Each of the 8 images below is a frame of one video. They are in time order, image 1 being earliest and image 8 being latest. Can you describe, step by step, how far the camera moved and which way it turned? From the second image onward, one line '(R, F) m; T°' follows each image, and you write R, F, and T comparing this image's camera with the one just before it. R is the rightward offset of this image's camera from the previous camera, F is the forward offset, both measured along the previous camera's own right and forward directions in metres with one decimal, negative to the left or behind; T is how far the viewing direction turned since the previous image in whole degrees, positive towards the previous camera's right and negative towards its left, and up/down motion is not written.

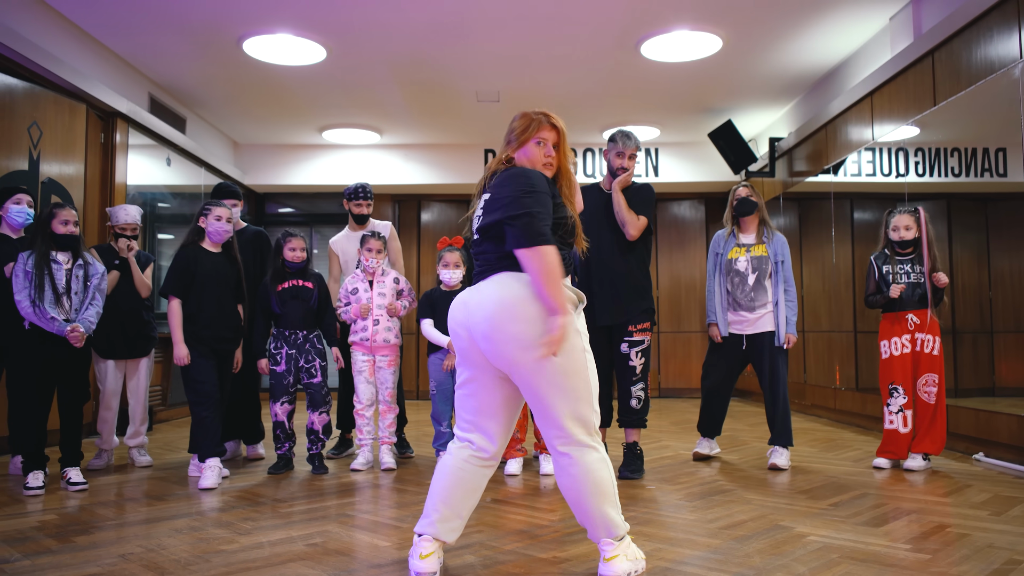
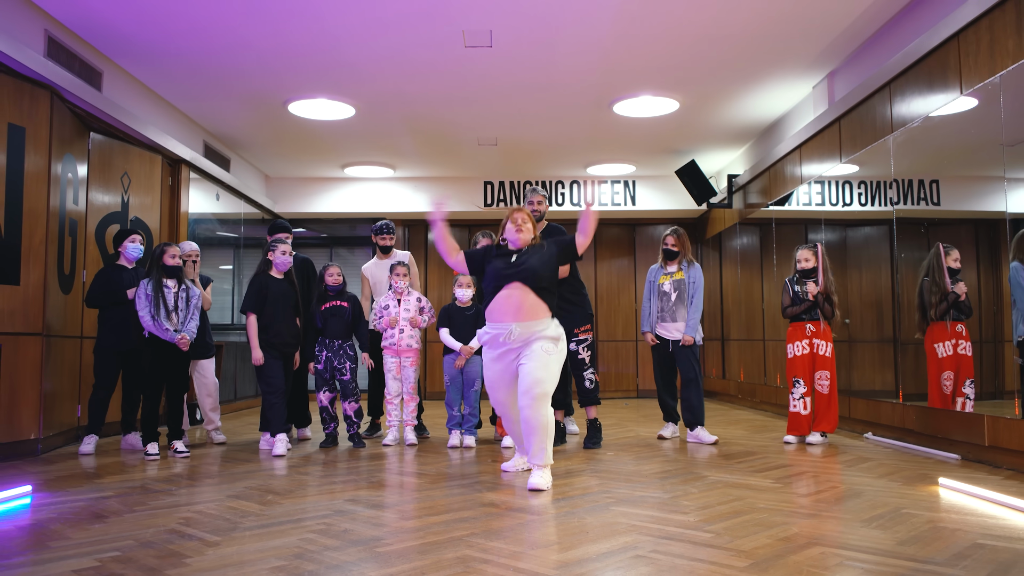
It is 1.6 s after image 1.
(0.0, -1.0) m; 0°
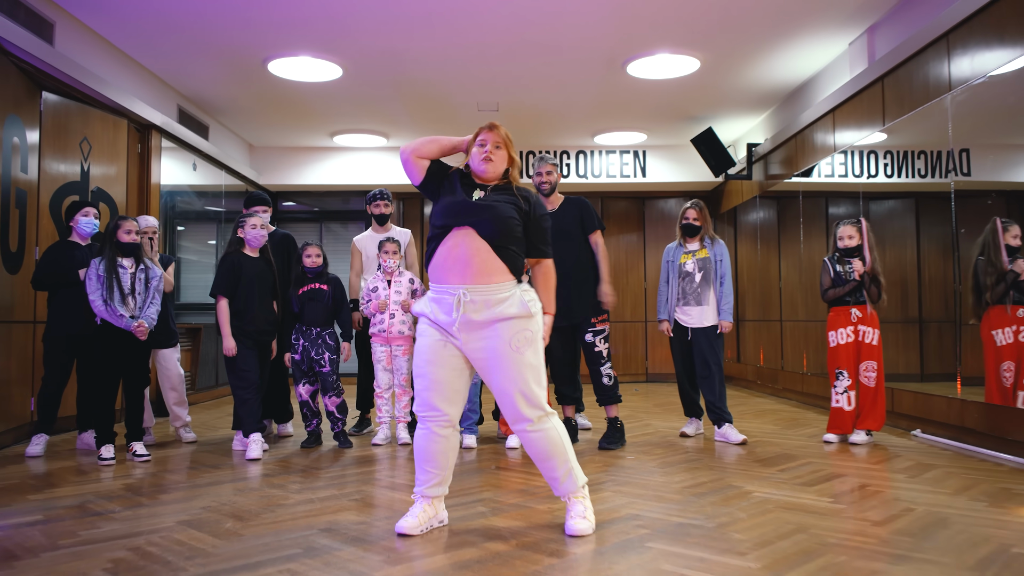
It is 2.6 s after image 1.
(0.0, +0.5) m; 0°
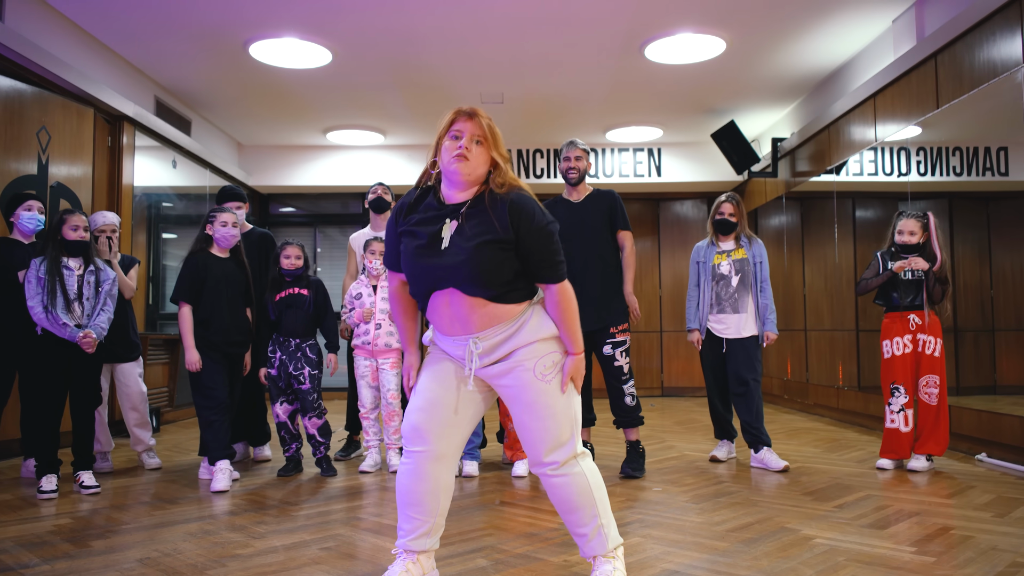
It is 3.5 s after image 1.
(0.0, +0.5) m; 0°
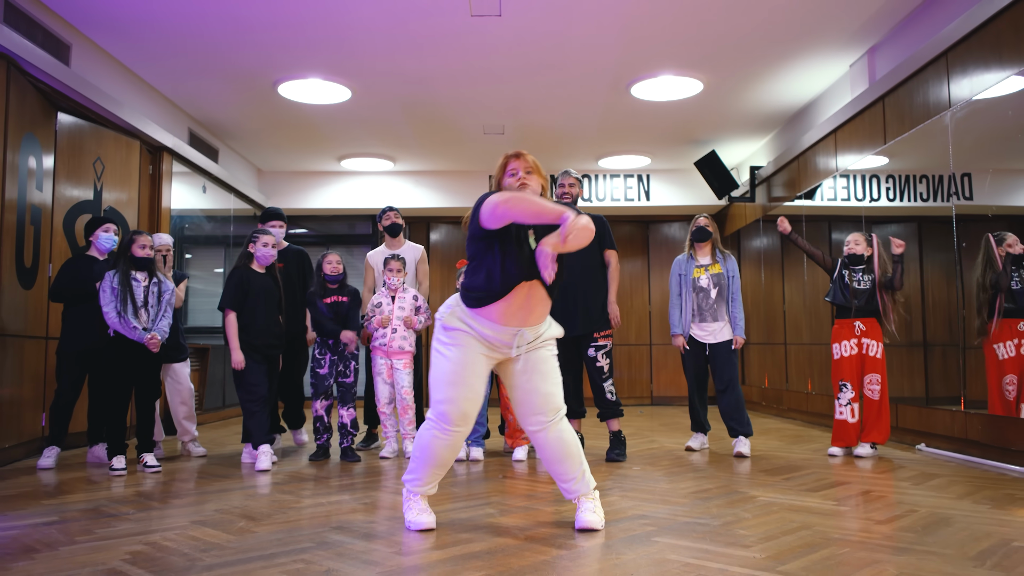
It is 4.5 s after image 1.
(0.0, -0.5) m; 0°
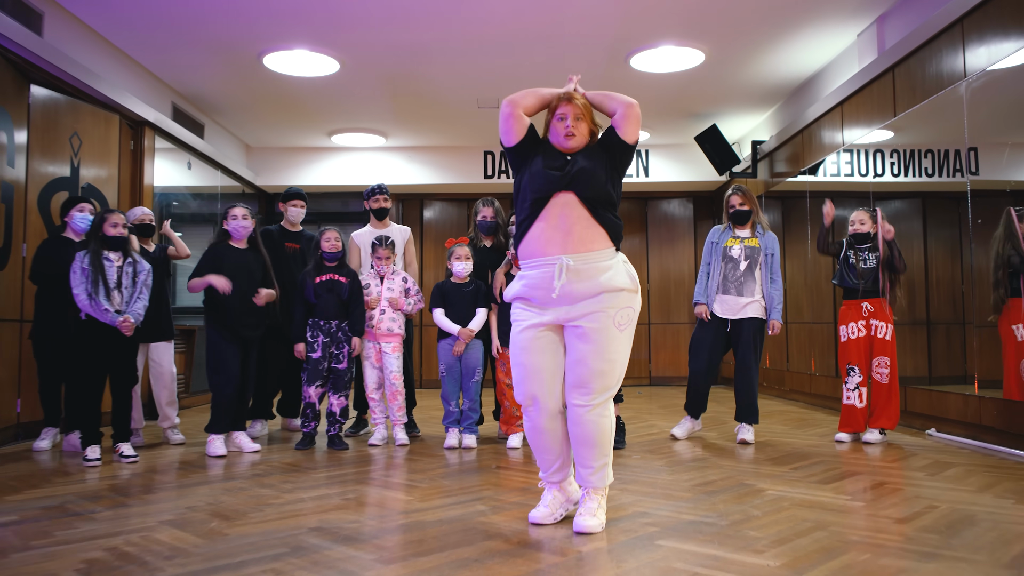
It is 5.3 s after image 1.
(0.0, +0.2) m; 0°
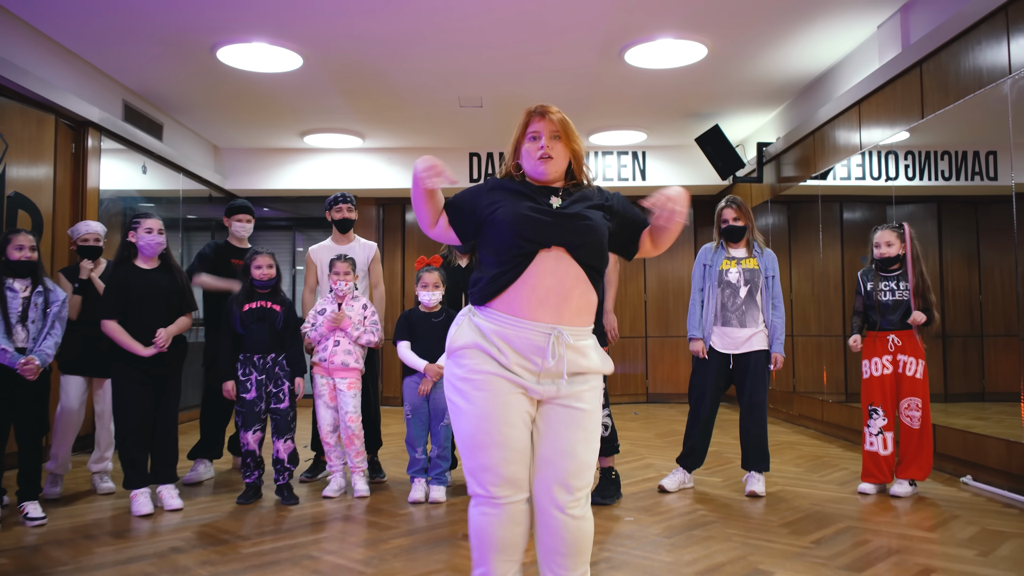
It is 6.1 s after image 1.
(+0.1, +0.5) m; 0°
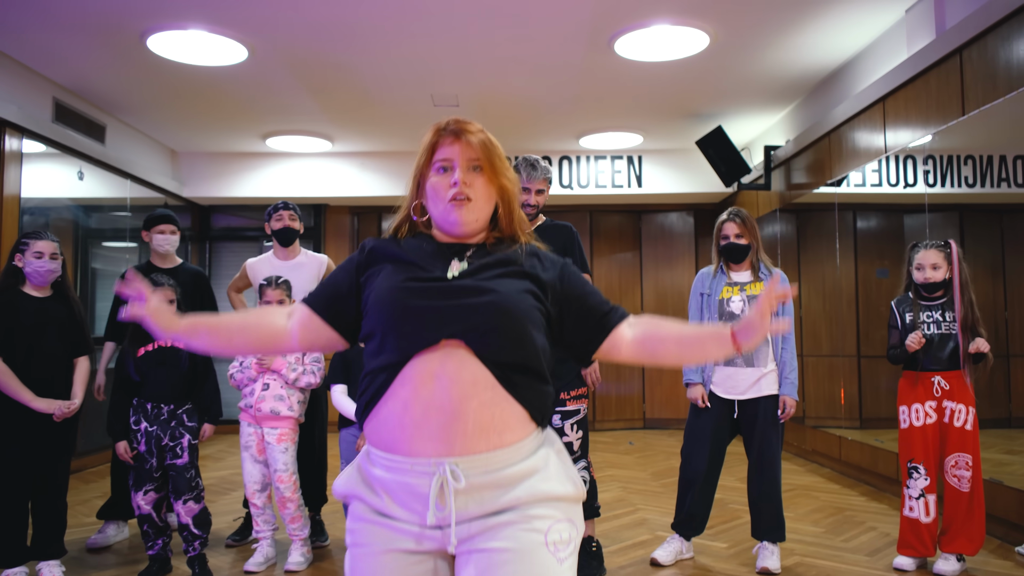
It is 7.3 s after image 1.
(+0.1, +0.5) m; 0°
